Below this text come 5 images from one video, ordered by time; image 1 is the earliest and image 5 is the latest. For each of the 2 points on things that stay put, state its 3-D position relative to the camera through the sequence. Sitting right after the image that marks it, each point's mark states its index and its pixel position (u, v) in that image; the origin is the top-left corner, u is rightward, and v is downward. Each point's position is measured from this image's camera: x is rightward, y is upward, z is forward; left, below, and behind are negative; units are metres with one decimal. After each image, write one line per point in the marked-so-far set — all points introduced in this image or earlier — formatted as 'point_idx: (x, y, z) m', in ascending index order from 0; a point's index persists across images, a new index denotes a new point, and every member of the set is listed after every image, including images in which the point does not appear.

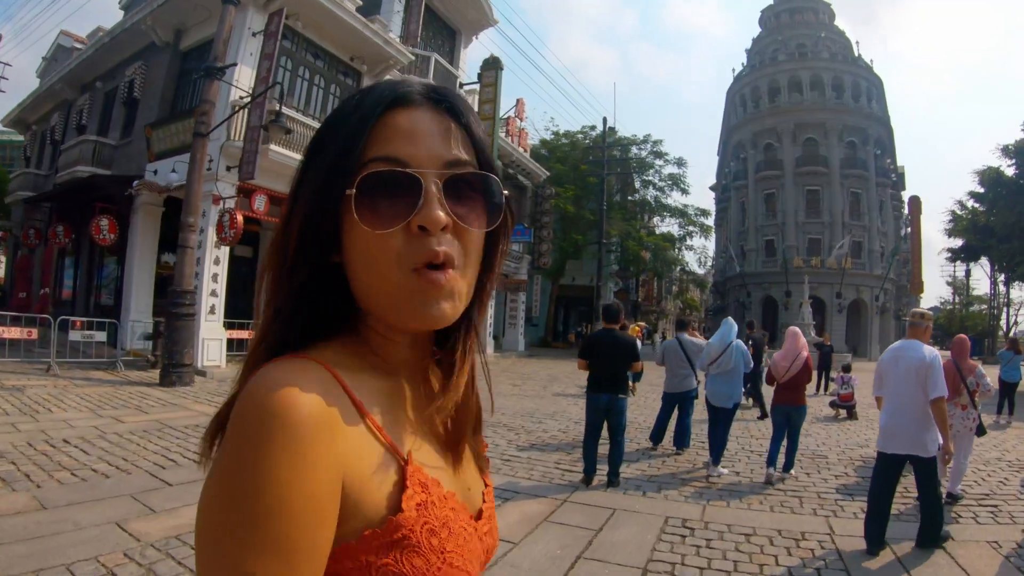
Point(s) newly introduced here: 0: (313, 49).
0: (-5.6, +6.6, +16.7) m
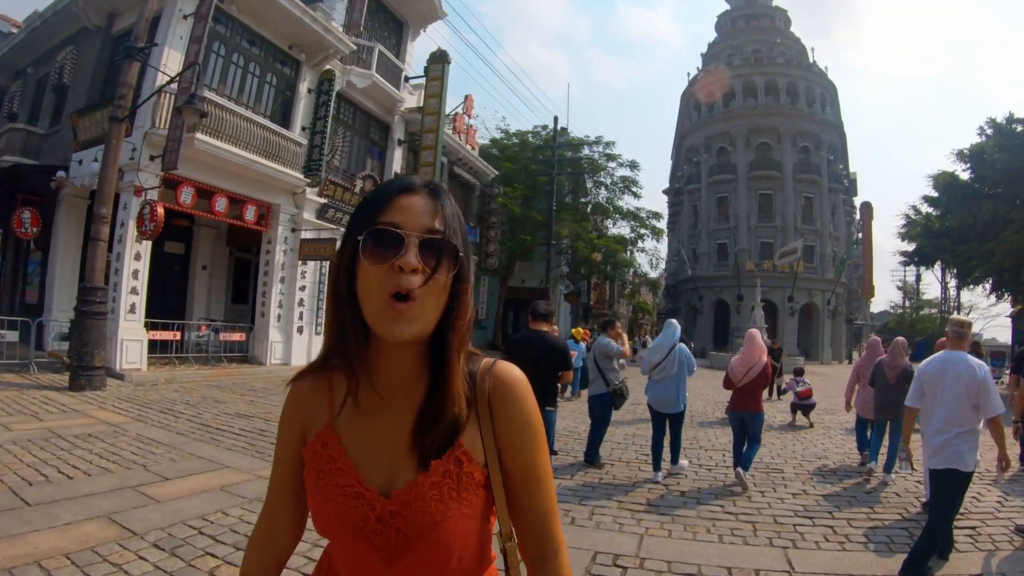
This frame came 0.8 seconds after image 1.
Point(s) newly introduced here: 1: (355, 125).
0: (-7.0, +6.7, +15.4) m
1: (-4.4, +4.6, +16.8) m
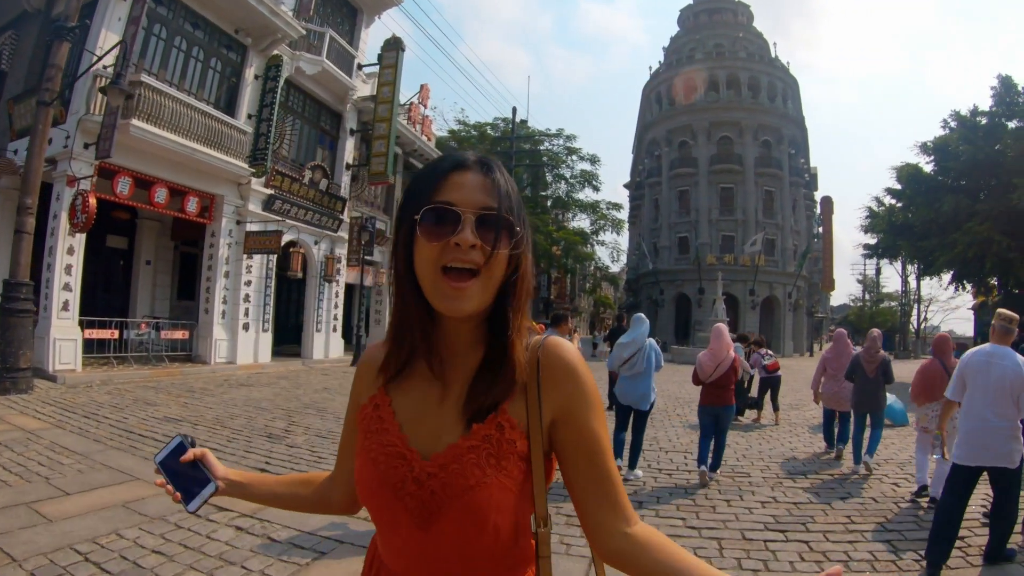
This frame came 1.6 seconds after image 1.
0: (-8.1, +6.9, +14.4) m
1: (-5.6, +4.8, +15.9) m
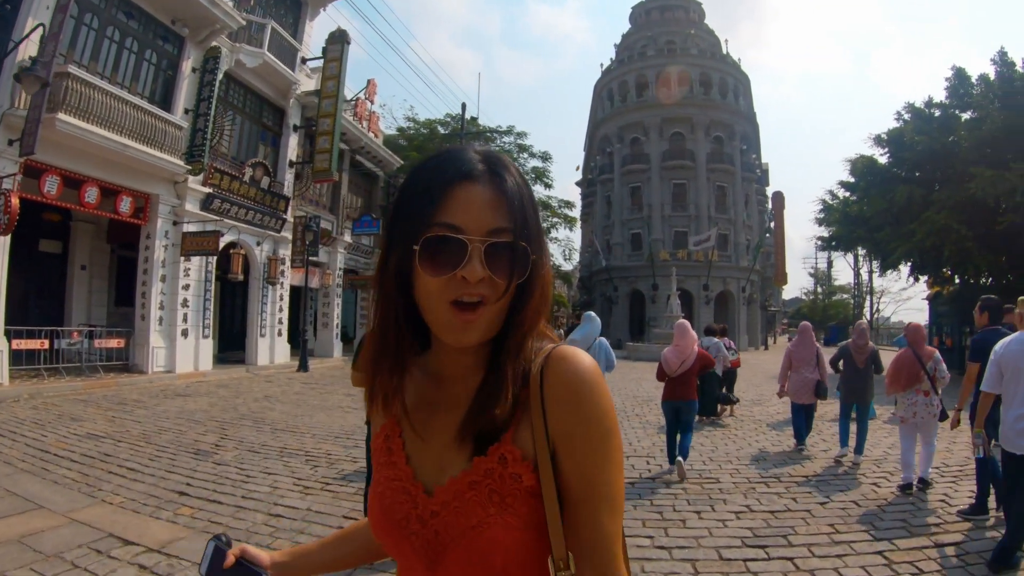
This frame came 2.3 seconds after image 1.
0: (-9.3, +6.7, +13.4) m
1: (-6.9, +4.7, +15.1) m
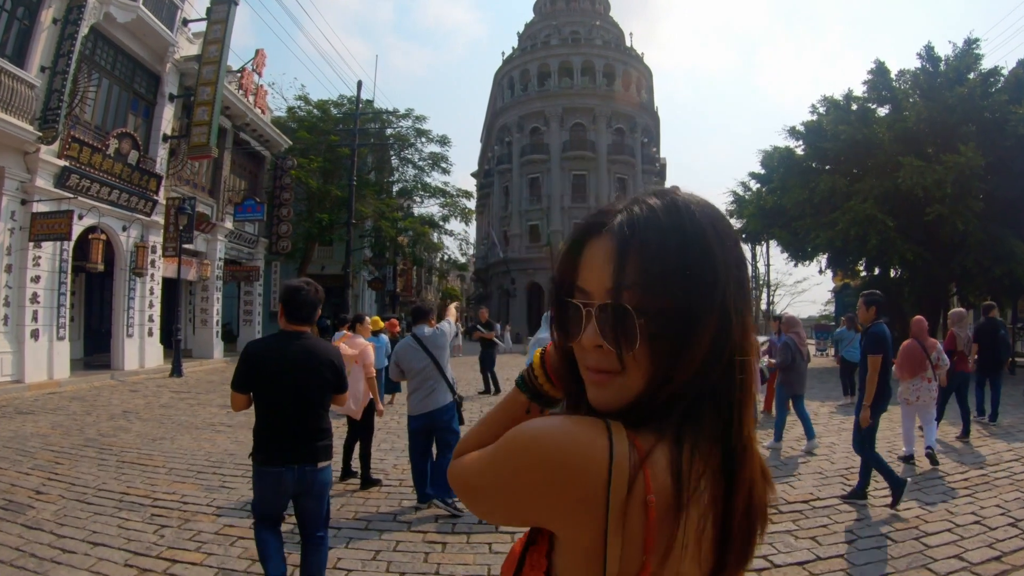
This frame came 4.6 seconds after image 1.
0: (-11.2, +6.8, +10.8) m
1: (-9.0, +4.8, +13.0) m
